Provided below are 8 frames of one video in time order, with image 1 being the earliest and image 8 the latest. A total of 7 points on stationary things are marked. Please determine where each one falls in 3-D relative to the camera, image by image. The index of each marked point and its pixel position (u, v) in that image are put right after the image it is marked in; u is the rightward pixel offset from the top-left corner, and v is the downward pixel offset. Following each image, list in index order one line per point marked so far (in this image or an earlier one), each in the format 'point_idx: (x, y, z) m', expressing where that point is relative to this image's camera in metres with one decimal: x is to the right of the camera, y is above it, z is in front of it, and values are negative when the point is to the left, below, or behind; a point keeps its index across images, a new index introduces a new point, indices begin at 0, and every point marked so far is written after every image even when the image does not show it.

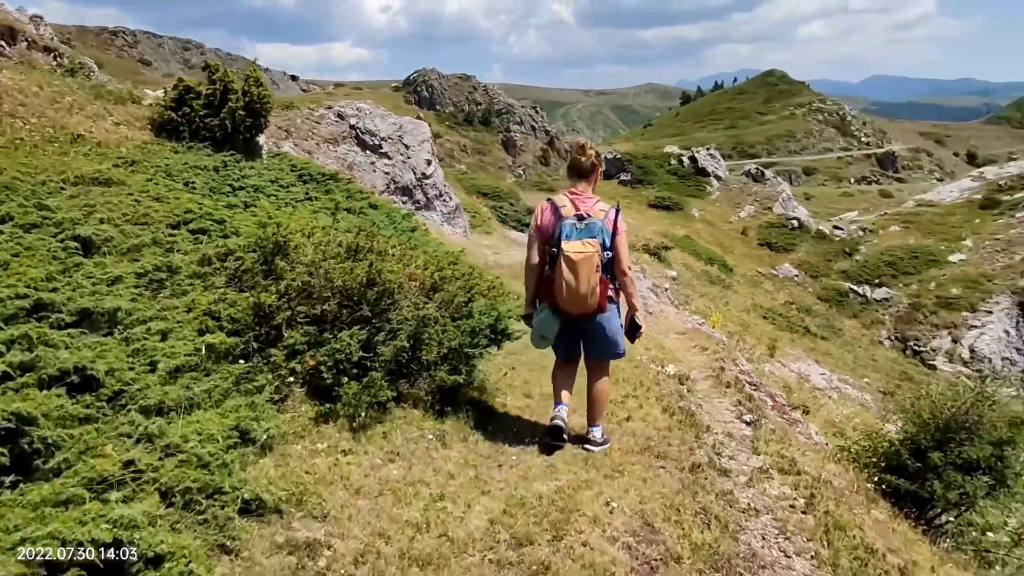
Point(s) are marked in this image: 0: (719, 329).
0: (+4.8, -0.9, +16.8) m
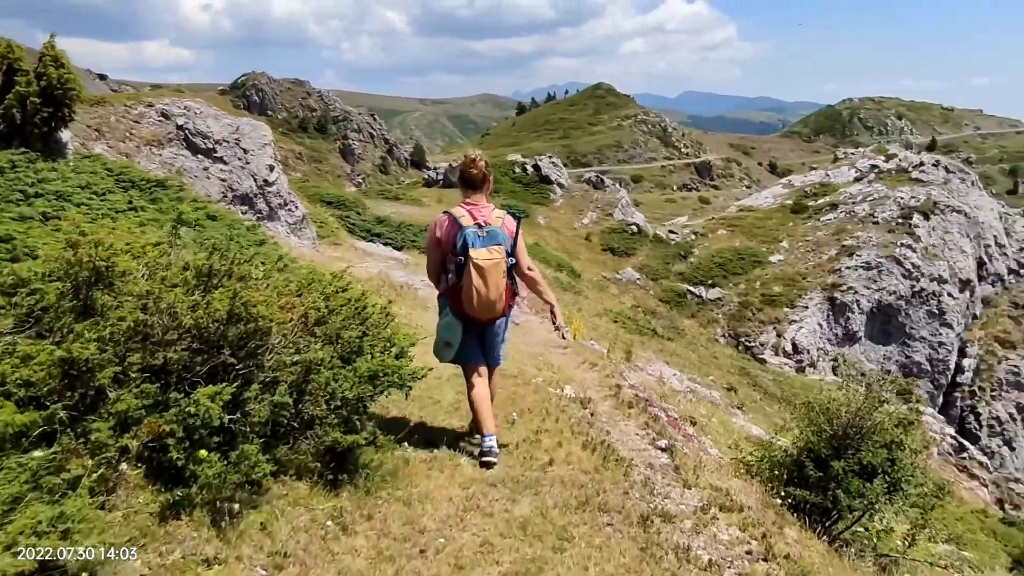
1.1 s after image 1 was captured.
0: (+1.6, -1.1, +16.7) m
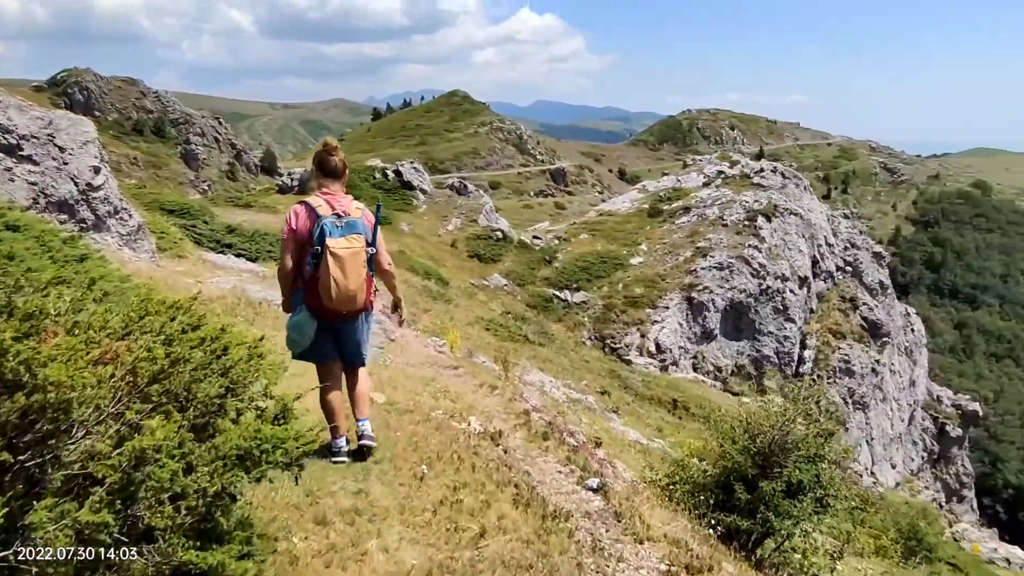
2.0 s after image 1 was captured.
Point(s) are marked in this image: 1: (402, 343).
0: (-1.2, -1.3, +15.8) m
1: (-1.9, -1.0, +12.5) m
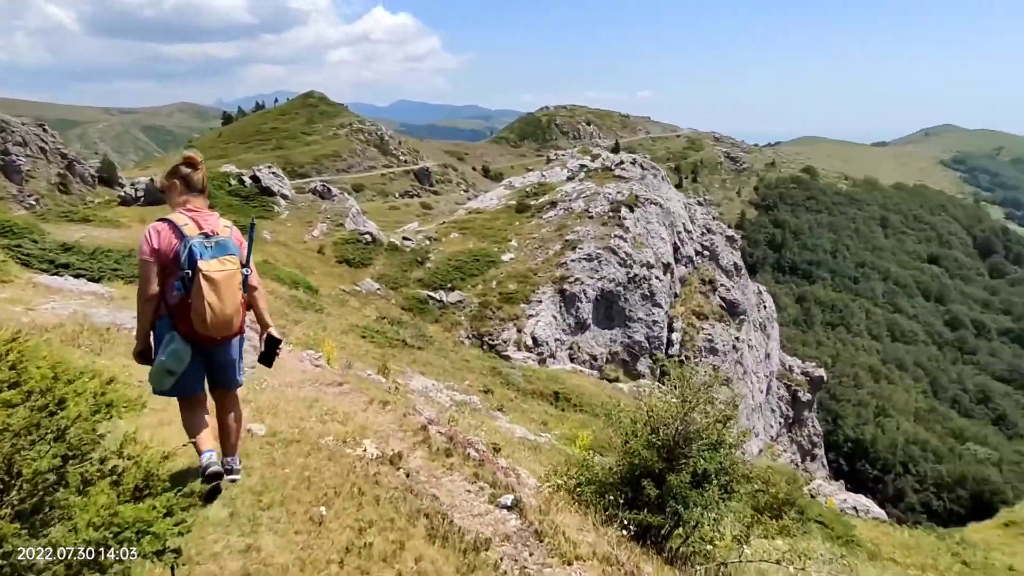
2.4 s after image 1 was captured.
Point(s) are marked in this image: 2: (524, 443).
0: (-3.6, -1.5, +15.0) m
1: (-3.8, -1.2, +11.6) m
2: (+0.3, -3.8, +17.4) m
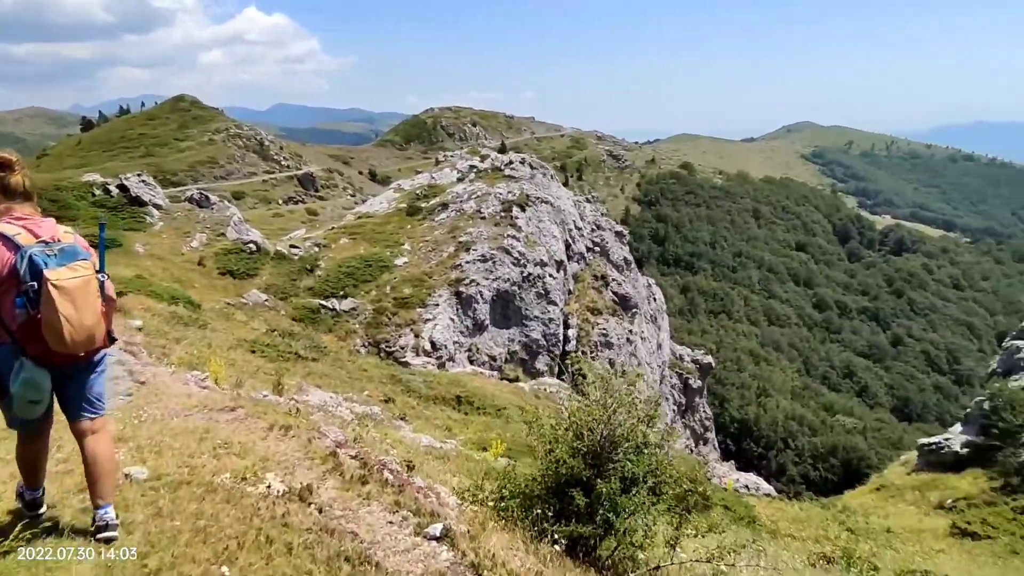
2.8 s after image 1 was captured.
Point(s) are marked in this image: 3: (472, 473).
0: (-5.5, -1.8, +13.9) m
1: (-5.3, -1.4, +10.6) m
2: (-1.9, -3.9, +16.9) m
3: (-0.9, -4.0, +15.6) m
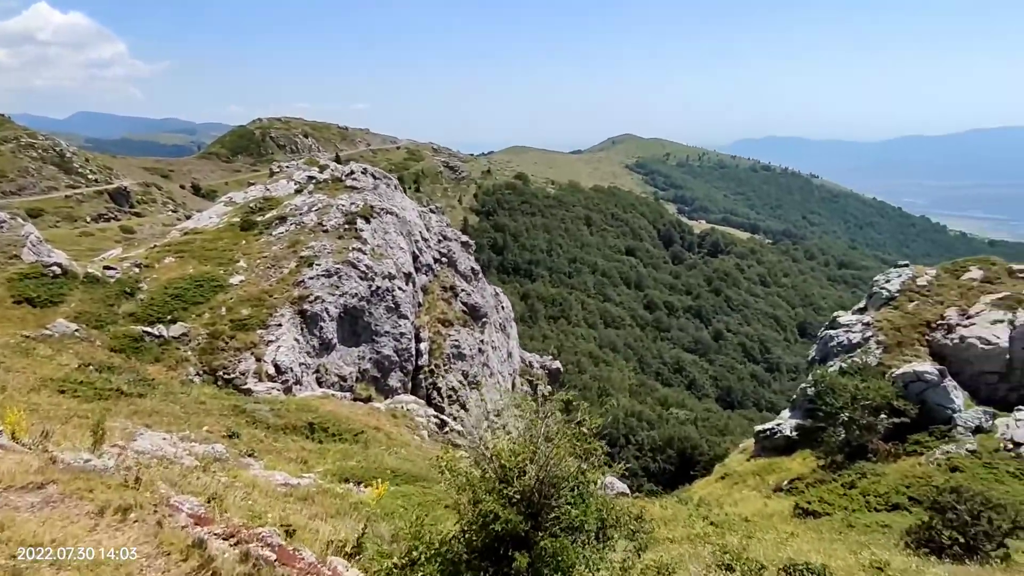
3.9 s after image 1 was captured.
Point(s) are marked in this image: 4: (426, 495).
0: (-7.7, -2.3, +11.4) m
1: (-6.7, -1.9, +8.2) m
2: (-4.6, -4.3, +15.0) m
3: (-3.4, -4.4, +14.0) m
4: (-2.1, -4.9, +17.1) m
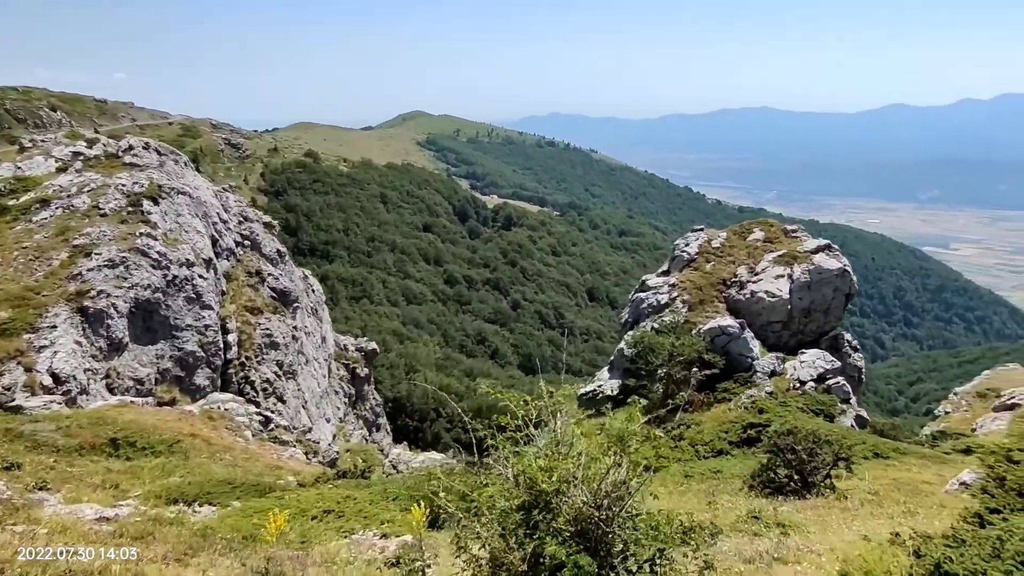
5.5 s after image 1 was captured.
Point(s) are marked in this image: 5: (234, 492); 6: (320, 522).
0: (-8.7, -2.4, +7.9) m
1: (-6.9, -2.0, +5.0) m
2: (-6.7, -4.1, +12.3) m
3: (-5.2, -4.2, +11.6) m
4: (-4.8, -4.6, +14.9) m
5: (-7.2, -5.3, +18.7) m
6: (-3.7, -4.5, +13.9) m
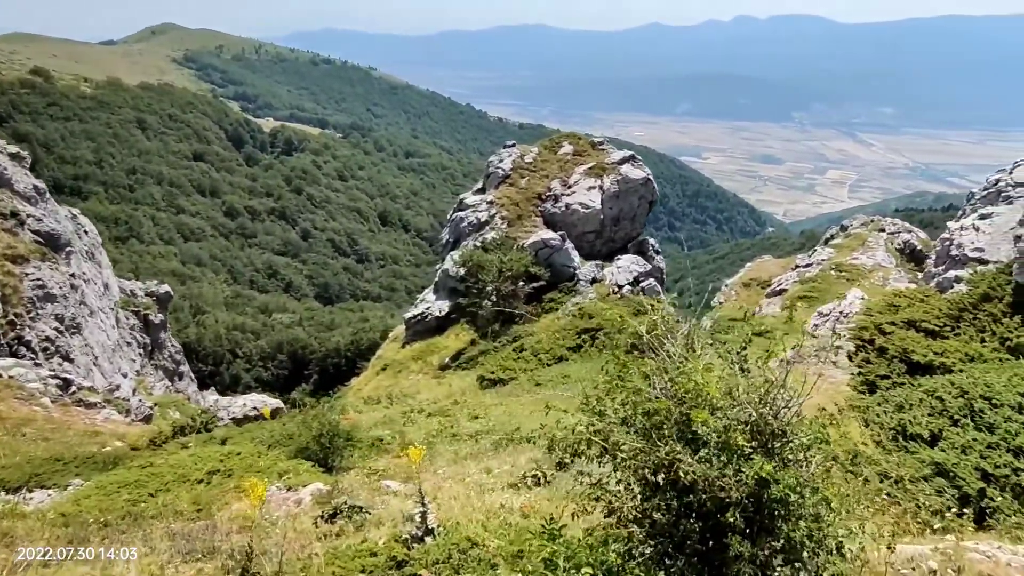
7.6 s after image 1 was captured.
0: (-8.4, -2.3, +4.9) m
1: (-5.9, -2.0, +2.7) m
2: (-7.6, -3.4, +9.9) m
3: (-6.1, -3.4, +9.7) m
4: (-6.5, -3.4, +13.0) m
5: (-9.9, -4.0, +16.0) m
6: (-5.2, -3.4, +12.3) m
